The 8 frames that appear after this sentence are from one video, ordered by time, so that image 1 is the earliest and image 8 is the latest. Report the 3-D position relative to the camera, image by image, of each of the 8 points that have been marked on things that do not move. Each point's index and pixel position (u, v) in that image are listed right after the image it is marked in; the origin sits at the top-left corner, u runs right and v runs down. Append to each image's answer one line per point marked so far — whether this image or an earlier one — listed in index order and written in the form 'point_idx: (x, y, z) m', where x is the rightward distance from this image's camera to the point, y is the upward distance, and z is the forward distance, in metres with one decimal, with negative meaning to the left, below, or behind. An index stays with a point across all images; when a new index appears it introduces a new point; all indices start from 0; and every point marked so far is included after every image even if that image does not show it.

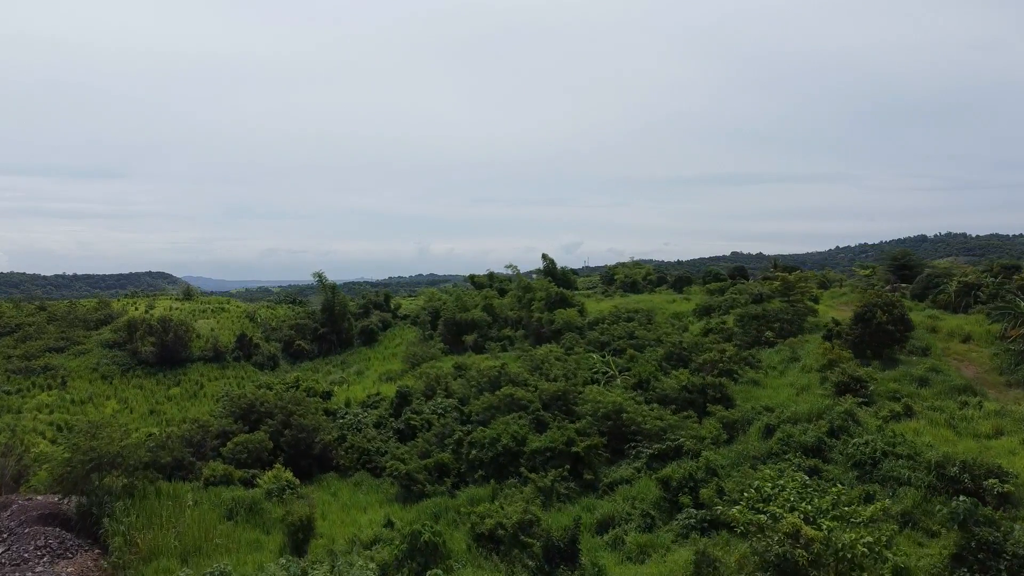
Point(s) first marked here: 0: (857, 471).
0: (+4.6, -2.4, +7.6) m
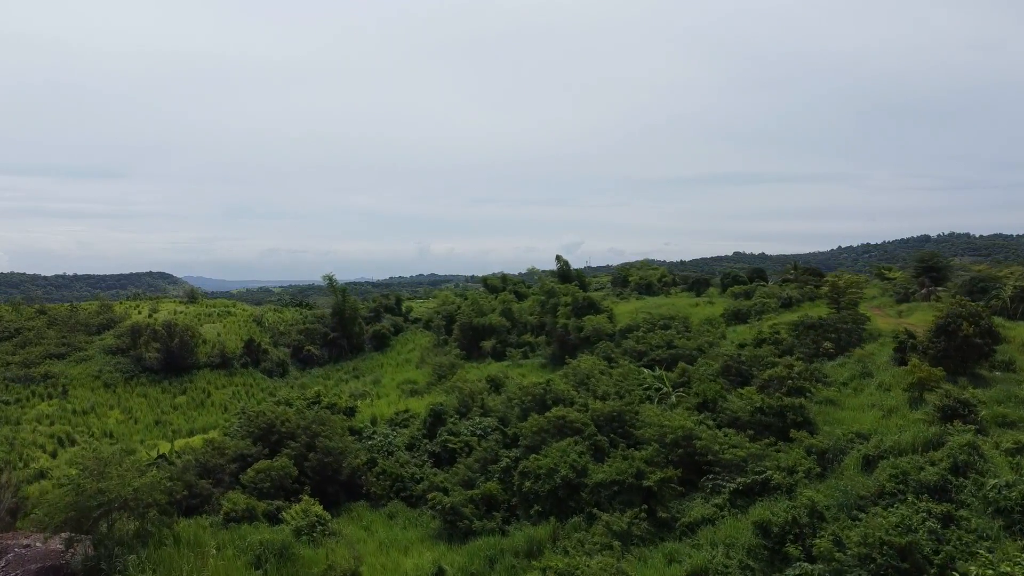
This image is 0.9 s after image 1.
0: (+5.5, -2.6, +6.5) m
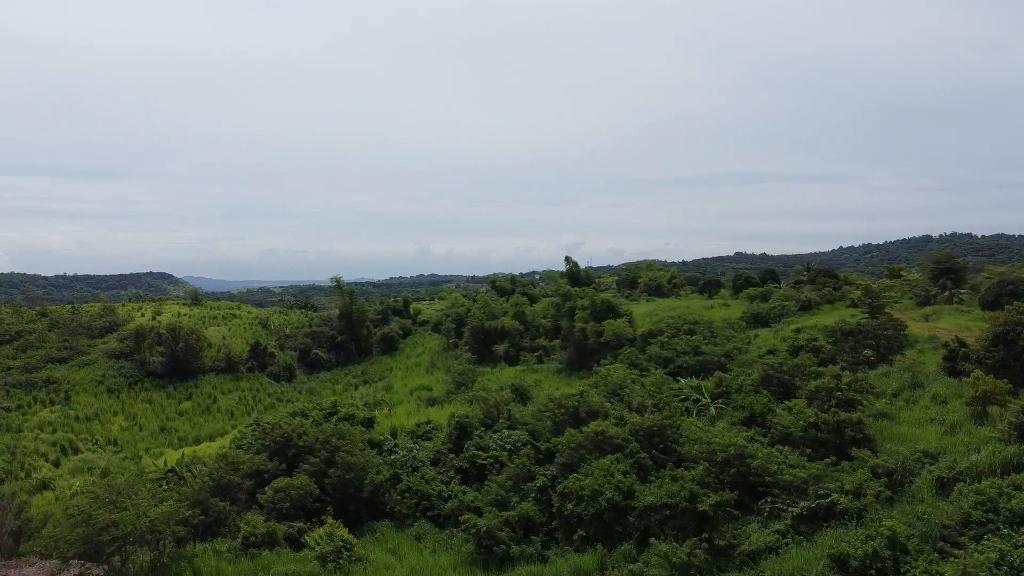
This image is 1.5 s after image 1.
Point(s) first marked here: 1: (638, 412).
0: (+6.1, -2.7, +5.8) m
1: (+2.4, -2.4, +11.0) m
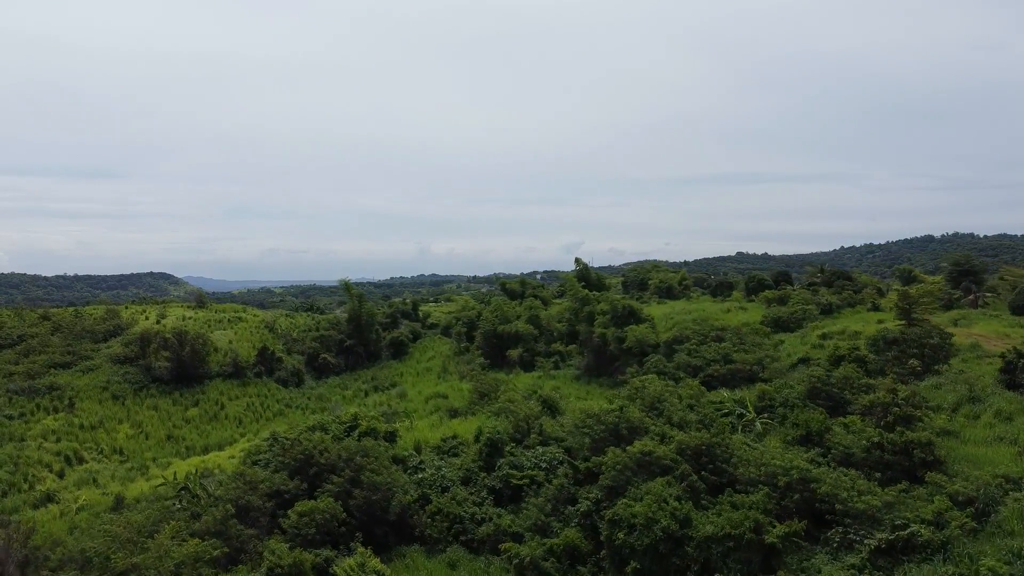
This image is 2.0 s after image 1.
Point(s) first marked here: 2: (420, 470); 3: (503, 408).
0: (+6.7, -2.9, +5.2) m
1: (+3.0, -2.5, +10.4) m
2: (-1.8, -3.5, +11.1) m
3: (-0.2, -2.7, +13.2) m
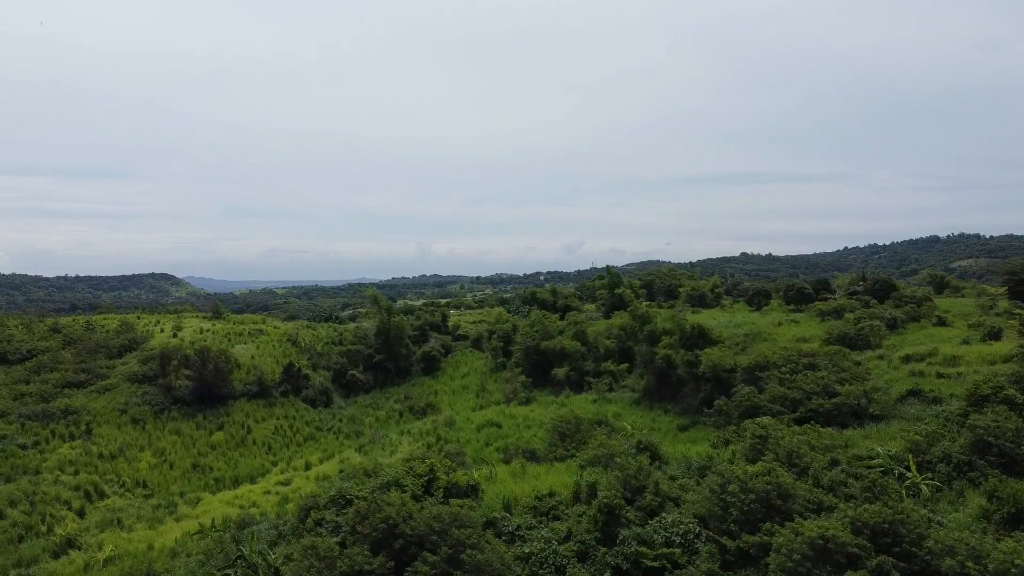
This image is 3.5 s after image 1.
0: (+8.7, -3.5, +3.5) m
1: (+5.0, -3.1, +8.7) m
2: (+0.1, -4.1, +9.4) m
3: (+1.7, -3.3, +11.5) m
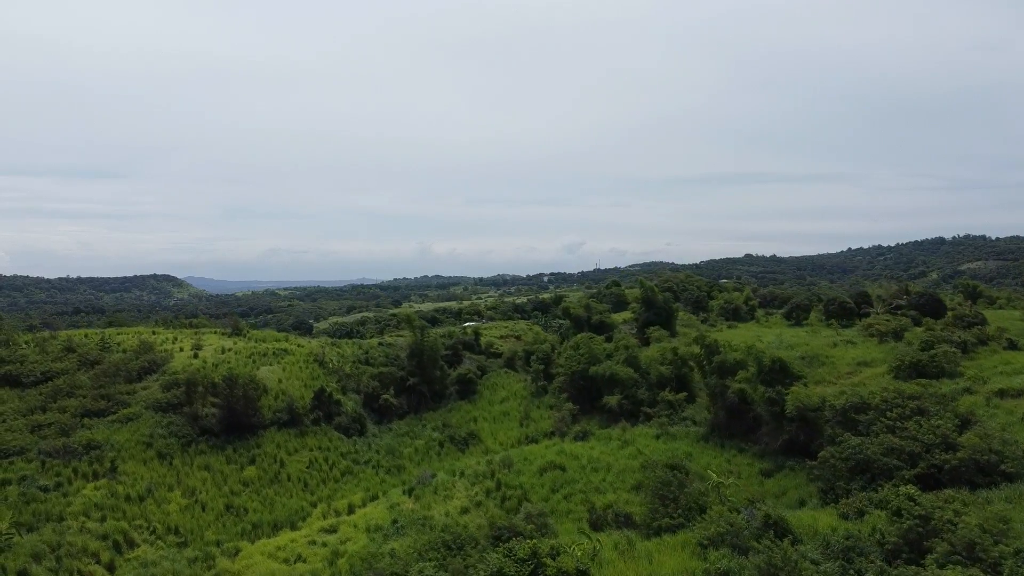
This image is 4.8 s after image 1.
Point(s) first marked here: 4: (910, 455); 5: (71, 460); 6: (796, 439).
0: (+10.6, -4.4, +2.0) m
1: (+6.9, -4.0, +7.2) m
2: (+2.1, -5.0, +7.9) m
3: (+3.6, -4.2, +10.0) m
4: (+8.8, -3.7, +12.8) m
5: (-15.0, -5.8, +19.5) m
6: (+8.1, -4.3, +16.5) m
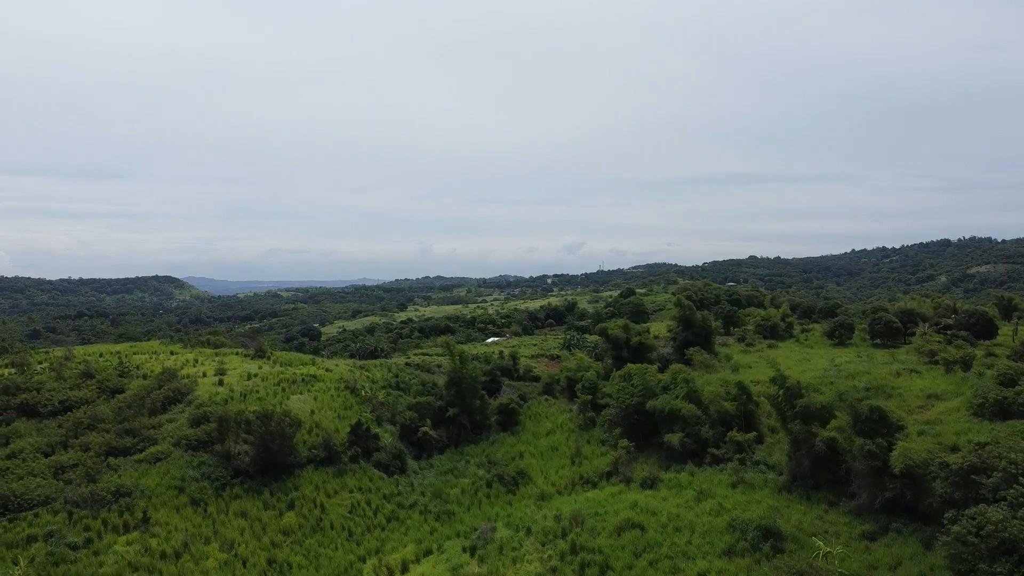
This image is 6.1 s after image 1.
0: (+12.6, -5.5, +0.5) m
1: (+8.9, -5.2, +5.7) m
2: (+4.1, -6.1, +6.4) m
3: (+5.6, -5.4, +8.5) m
4: (+10.9, -4.8, +11.4) m
5: (-13.0, -7.0, +18.1) m
6: (+10.1, -5.5, +15.0) m
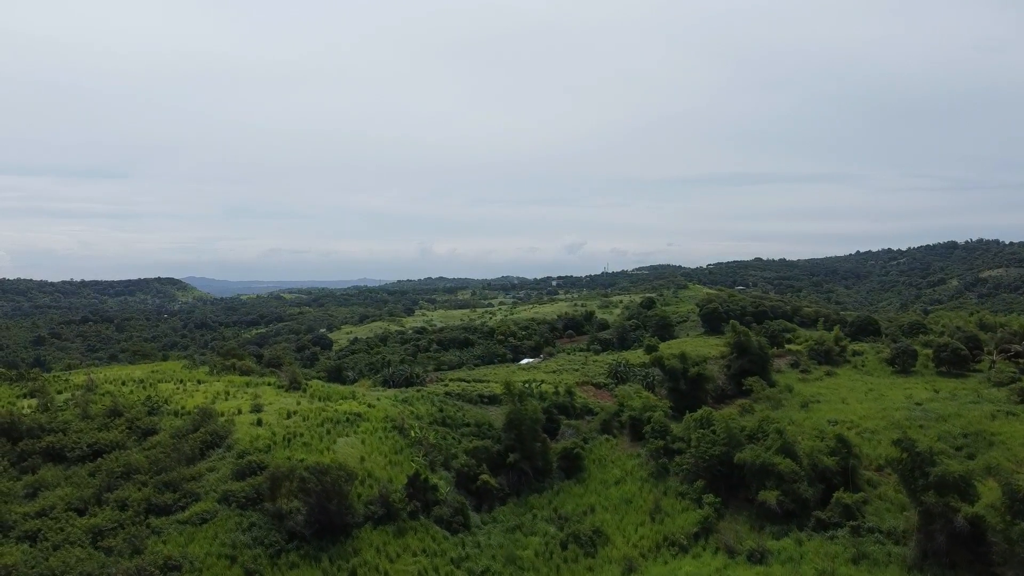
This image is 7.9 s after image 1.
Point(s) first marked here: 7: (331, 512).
0: (+15.3, -7.0, -1.3) m
1: (+11.6, -6.7, +3.8) m
2: (+6.8, -7.6, +4.6) m
3: (+8.3, -6.9, +6.6) m
4: (+13.5, -6.3, +9.5) m
5: (-10.3, -8.4, +16.2) m
6: (+12.8, -7.0, +13.1) m
7: (-6.1, -7.5, +19.4) m
